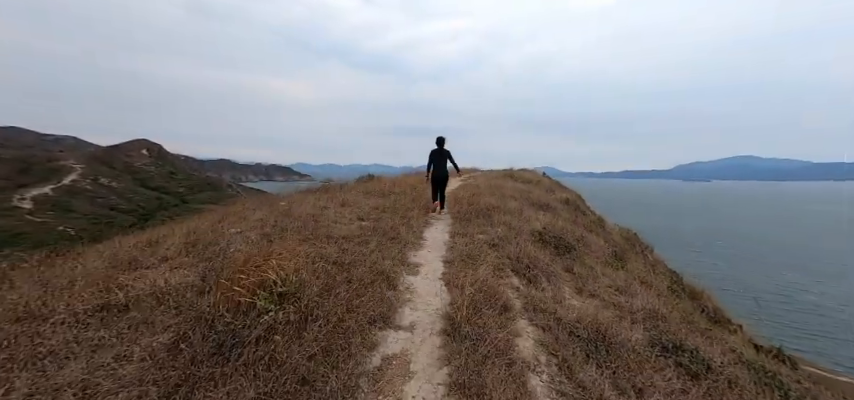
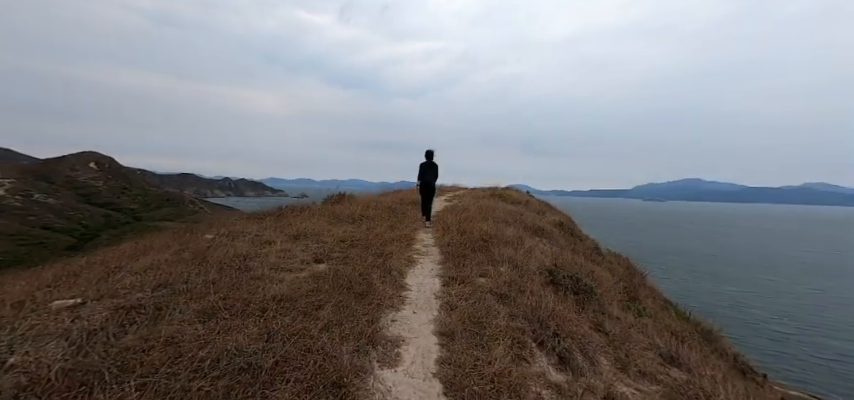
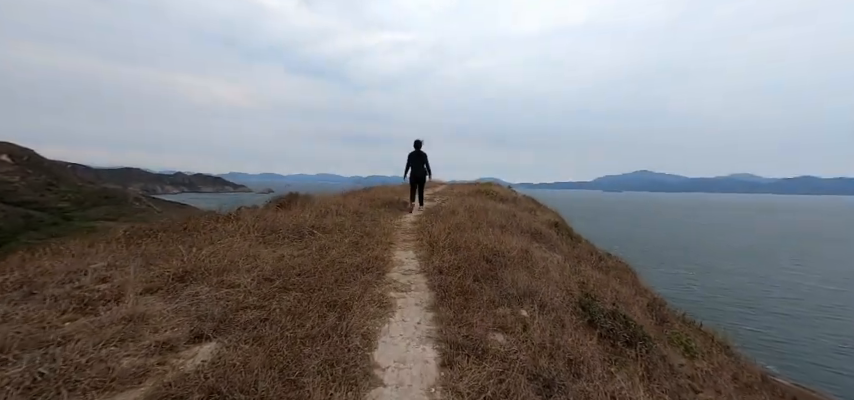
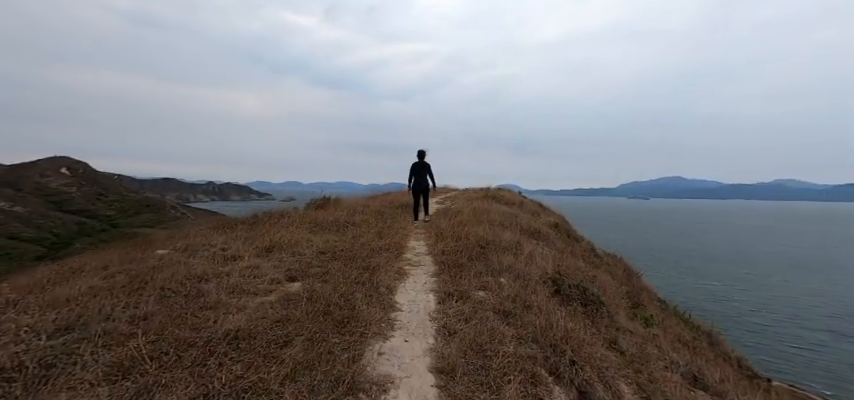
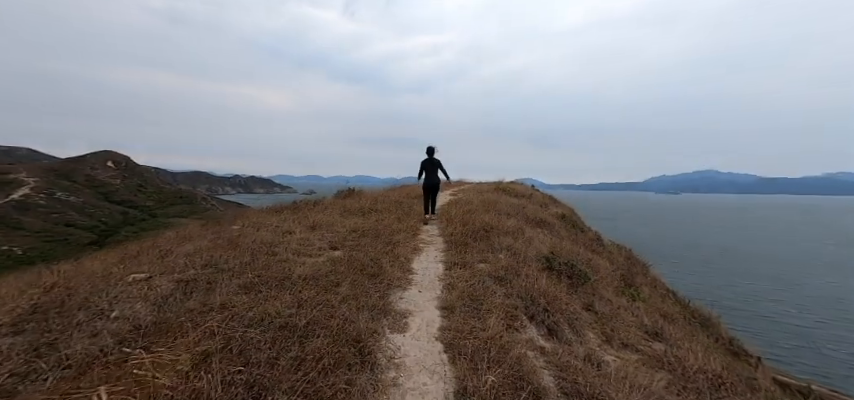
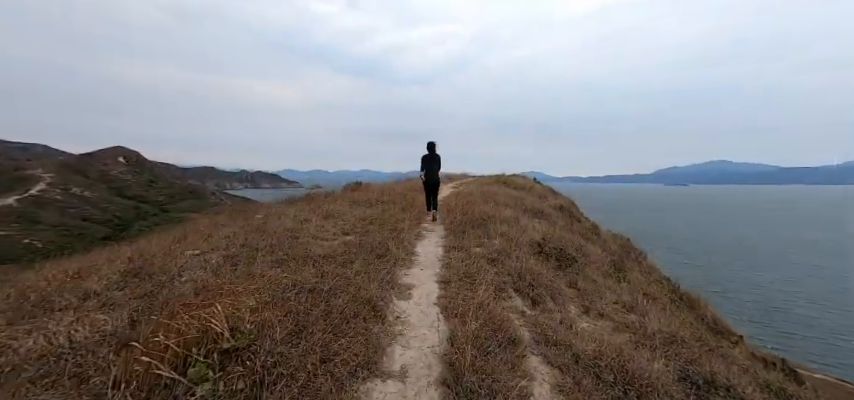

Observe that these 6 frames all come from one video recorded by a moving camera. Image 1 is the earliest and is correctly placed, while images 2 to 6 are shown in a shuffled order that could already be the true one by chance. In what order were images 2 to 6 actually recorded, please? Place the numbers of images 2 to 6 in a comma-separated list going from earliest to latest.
6, 5, 2, 4, 3
